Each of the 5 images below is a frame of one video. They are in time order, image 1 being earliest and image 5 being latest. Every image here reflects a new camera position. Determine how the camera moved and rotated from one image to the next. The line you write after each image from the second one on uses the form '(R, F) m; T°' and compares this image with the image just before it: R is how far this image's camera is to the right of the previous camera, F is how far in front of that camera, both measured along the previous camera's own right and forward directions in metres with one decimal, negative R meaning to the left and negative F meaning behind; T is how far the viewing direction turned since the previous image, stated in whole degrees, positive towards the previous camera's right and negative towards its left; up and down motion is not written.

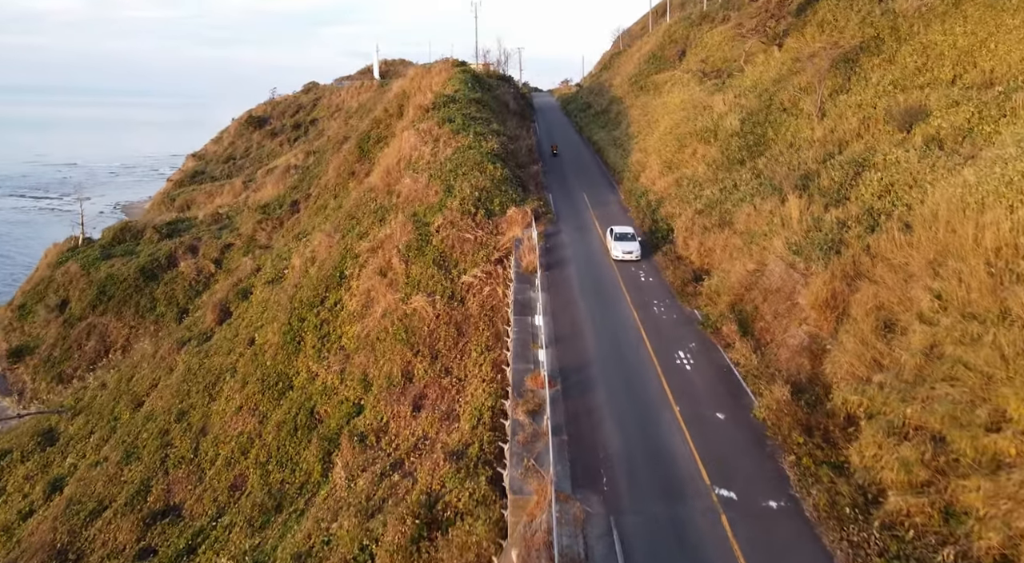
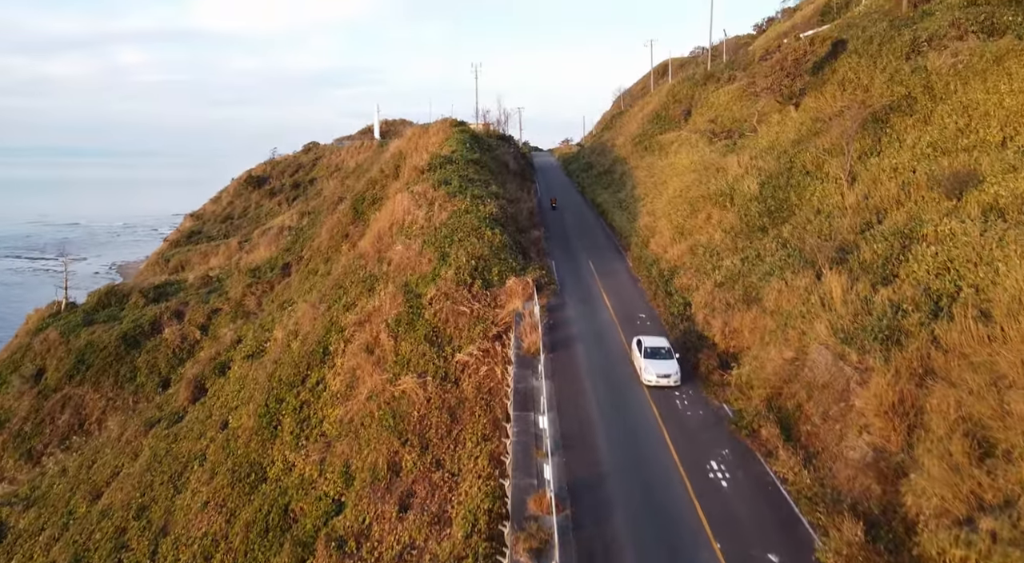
(0.0, +1.7) m; 0°
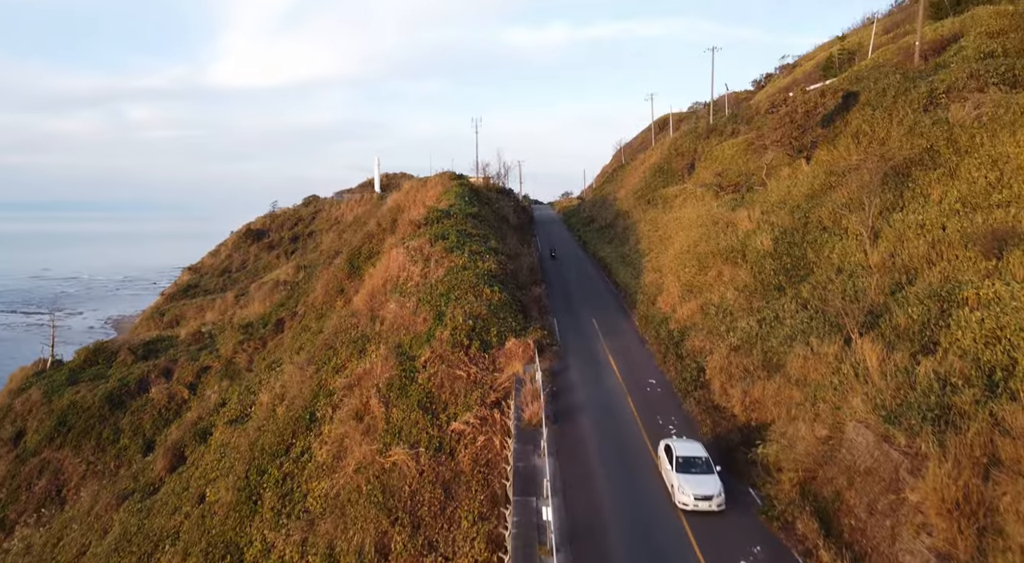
(0.0, +1.0) m; 0°
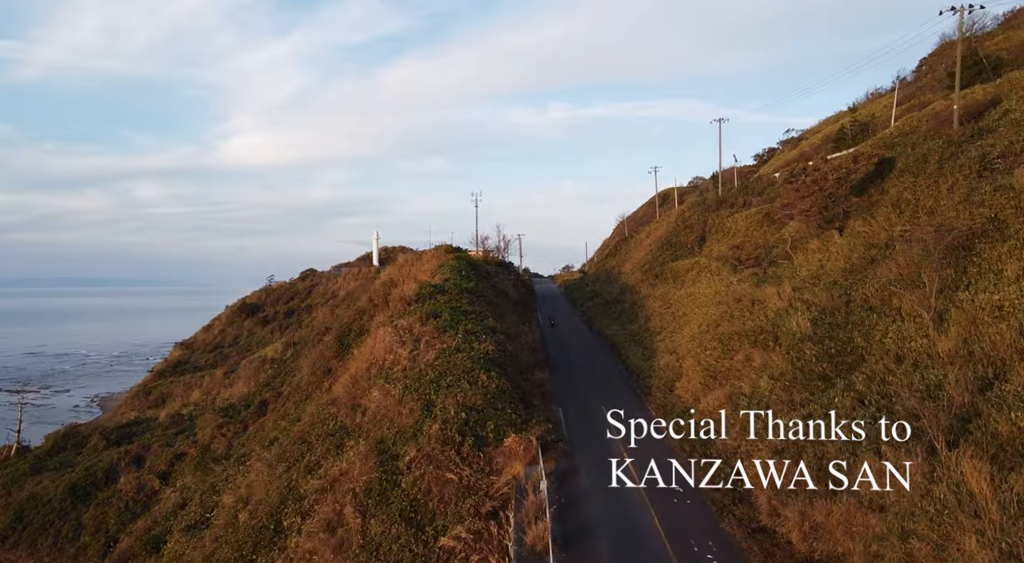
(0.0, +2.1) m; 0°
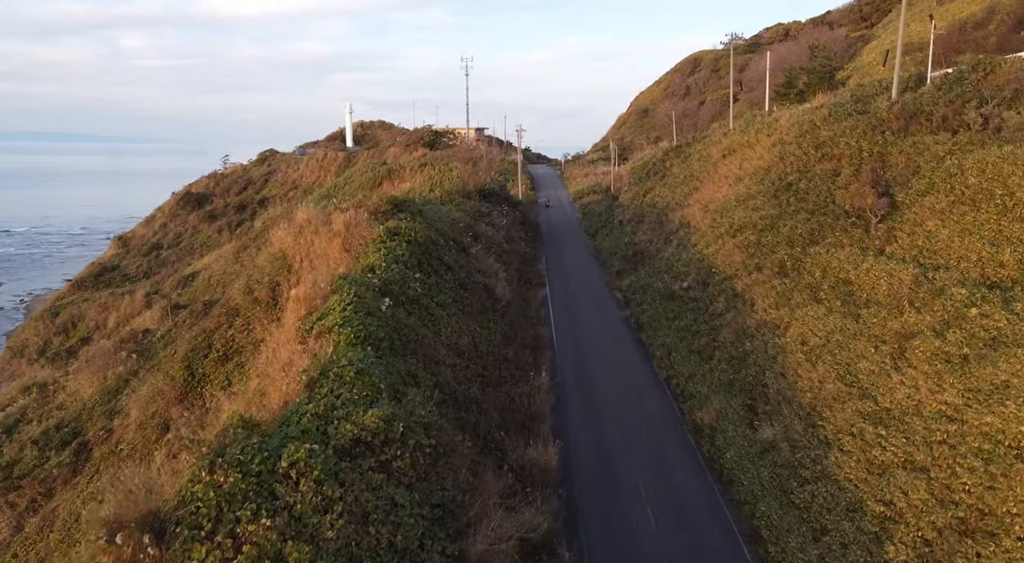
(+0.2, +15.5) m; 0°
